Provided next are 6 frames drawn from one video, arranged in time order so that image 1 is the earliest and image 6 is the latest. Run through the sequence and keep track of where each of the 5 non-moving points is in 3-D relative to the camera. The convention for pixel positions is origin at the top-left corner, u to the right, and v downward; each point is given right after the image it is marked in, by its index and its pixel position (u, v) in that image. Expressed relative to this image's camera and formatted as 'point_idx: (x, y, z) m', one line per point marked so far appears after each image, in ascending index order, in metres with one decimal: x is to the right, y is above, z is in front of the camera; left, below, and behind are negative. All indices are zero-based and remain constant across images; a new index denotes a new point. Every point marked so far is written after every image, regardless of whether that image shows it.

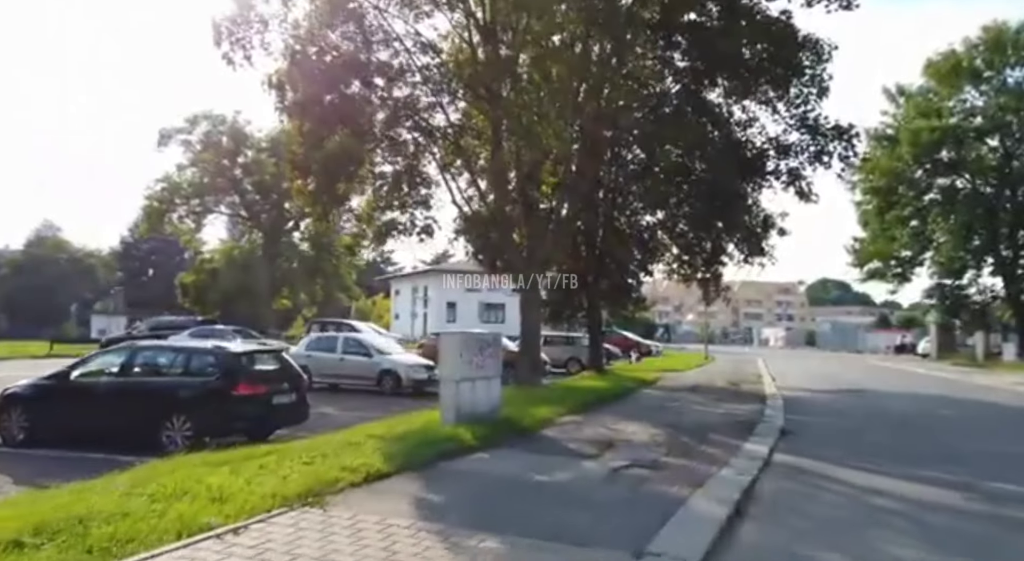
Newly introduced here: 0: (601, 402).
0: (+1.9, -2.8, +15.0) m
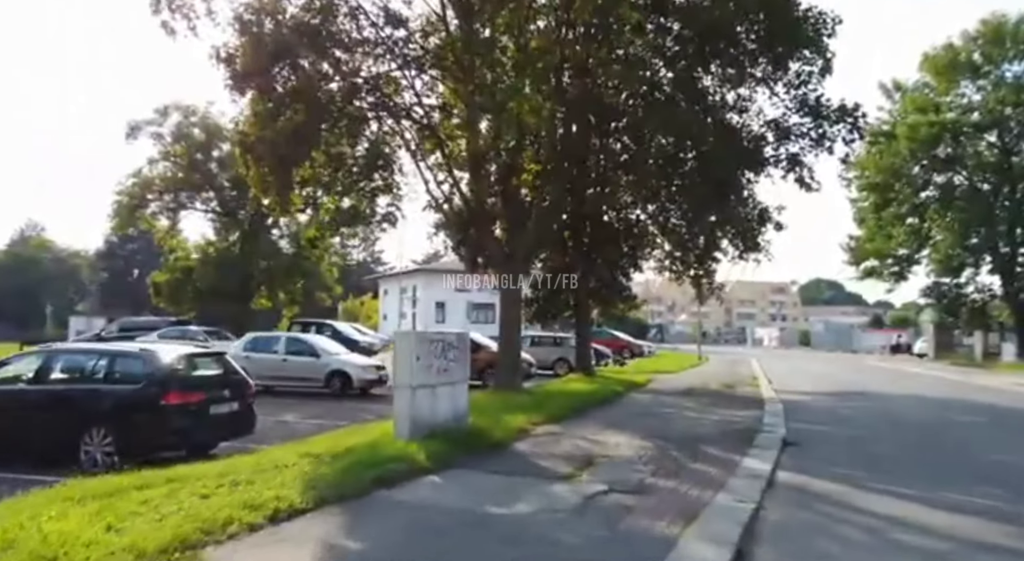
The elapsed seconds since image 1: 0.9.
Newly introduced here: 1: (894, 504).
0: (+1.4, -2.7, +13.8) m
1: (+4.0, -2.3, +7.0) m
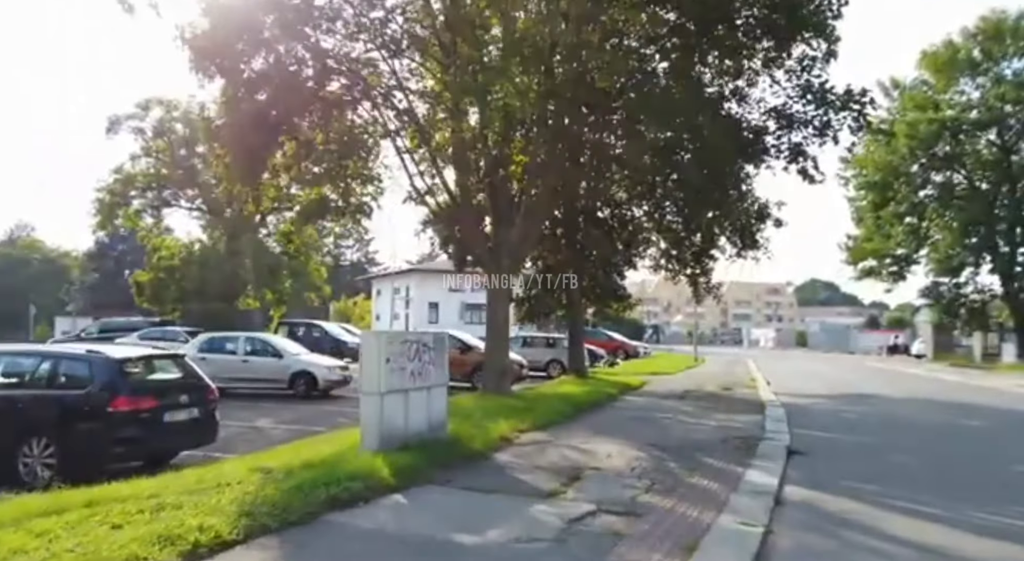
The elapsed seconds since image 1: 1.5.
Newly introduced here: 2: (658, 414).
0: (+1.2, -2.6, +12.9) m
1: (+3.8, -2.3, +6.2) m
2: (+3.1, -2.8, +14.0) m
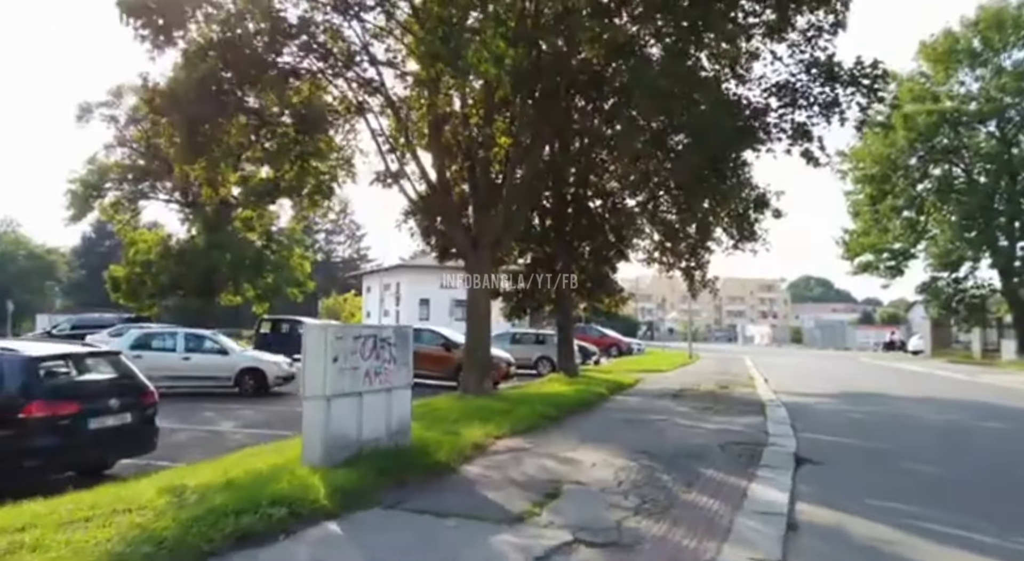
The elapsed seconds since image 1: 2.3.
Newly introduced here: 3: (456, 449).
0: (+0.8, -2.5, +11.9) m
1: (+3.5, -2.1, +5.1) m
2: (+2.7, -2.6, +13.0) m
3: (-0.7, -2.0, +8.0) m
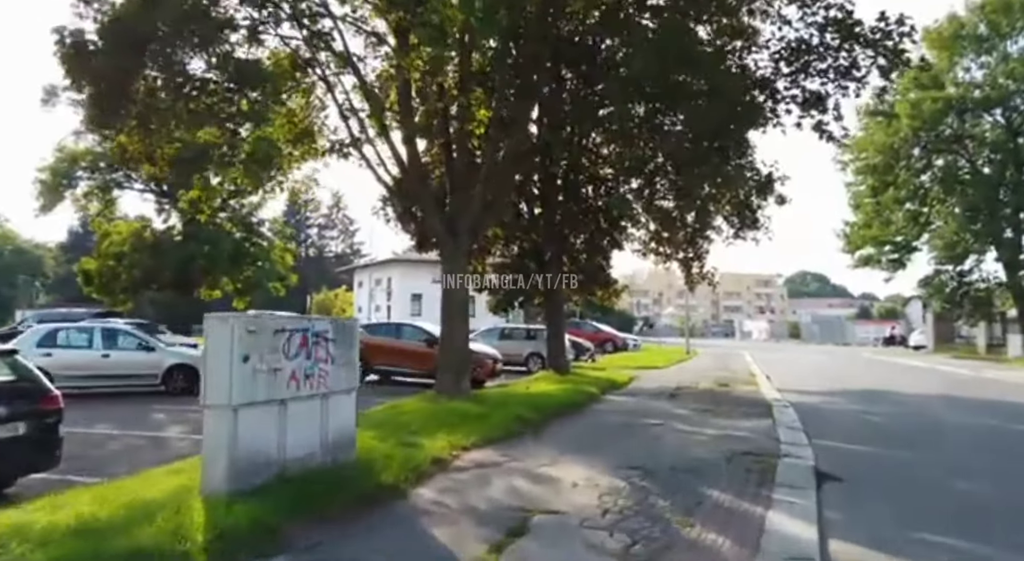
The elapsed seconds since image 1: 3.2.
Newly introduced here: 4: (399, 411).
0: (+0.4, -2.3, +10.5) m
1: (+3.1, -2.0, +3.7) m
2: (+2.4, -2.4, +11.6) m
3: (-1.0, -1.9, +6.6) m
4: (-1.9, -2.2, +11.2) m
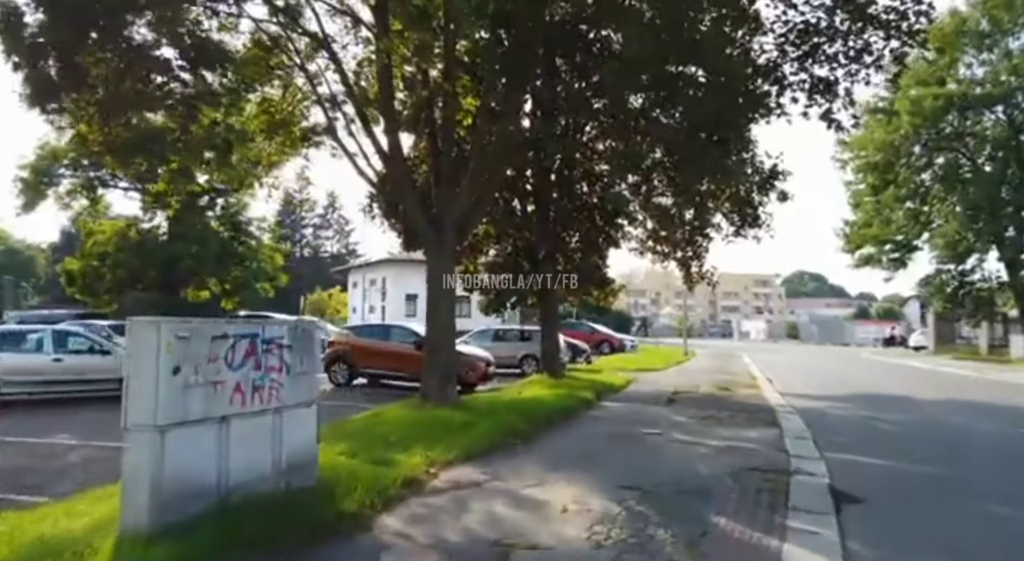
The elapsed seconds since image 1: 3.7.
0: (+0.2, -2.2, +9.7) m
1: (+3.0, -1.9, +3.0) m
2: (+2.2, -2.4, +10.9) m
3: (-1.2, -1.9, +5.9) m
4: (-2.1, -2.1, +10.4) m
